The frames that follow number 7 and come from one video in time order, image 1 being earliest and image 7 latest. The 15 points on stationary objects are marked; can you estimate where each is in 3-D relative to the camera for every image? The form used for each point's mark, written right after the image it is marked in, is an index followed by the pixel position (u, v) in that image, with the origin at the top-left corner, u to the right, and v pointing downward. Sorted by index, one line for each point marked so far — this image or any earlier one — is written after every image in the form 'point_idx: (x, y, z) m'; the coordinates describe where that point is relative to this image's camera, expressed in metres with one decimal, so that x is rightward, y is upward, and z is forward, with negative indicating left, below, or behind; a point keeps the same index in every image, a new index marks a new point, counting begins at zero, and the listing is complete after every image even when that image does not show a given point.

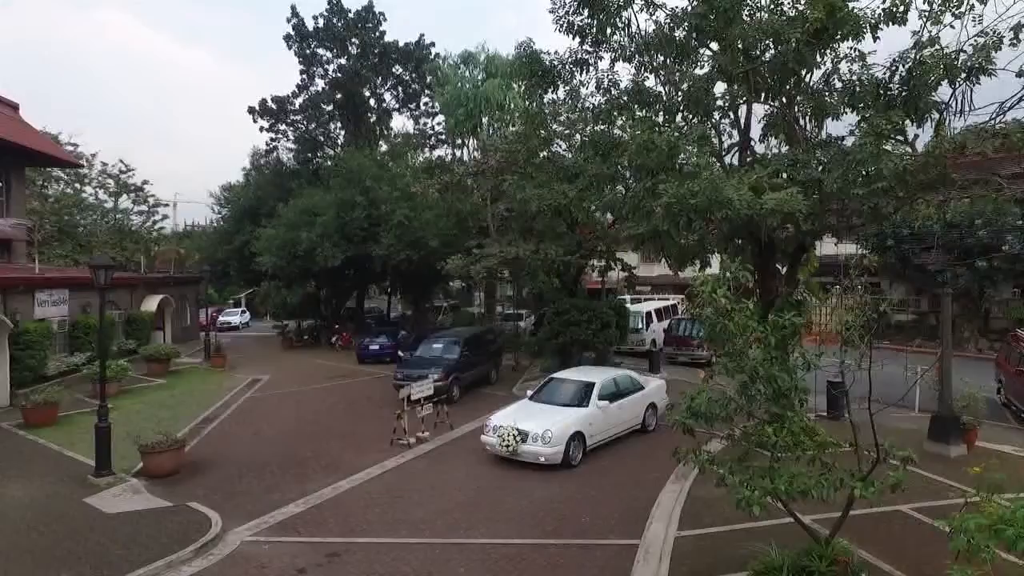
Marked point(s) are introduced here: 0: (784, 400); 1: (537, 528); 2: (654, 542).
0: (+2.3, -1.0, +5.3) m
1: (+0.3, -2.9, +7.5) m
2: (+1.5, -2.8, +6.8) m
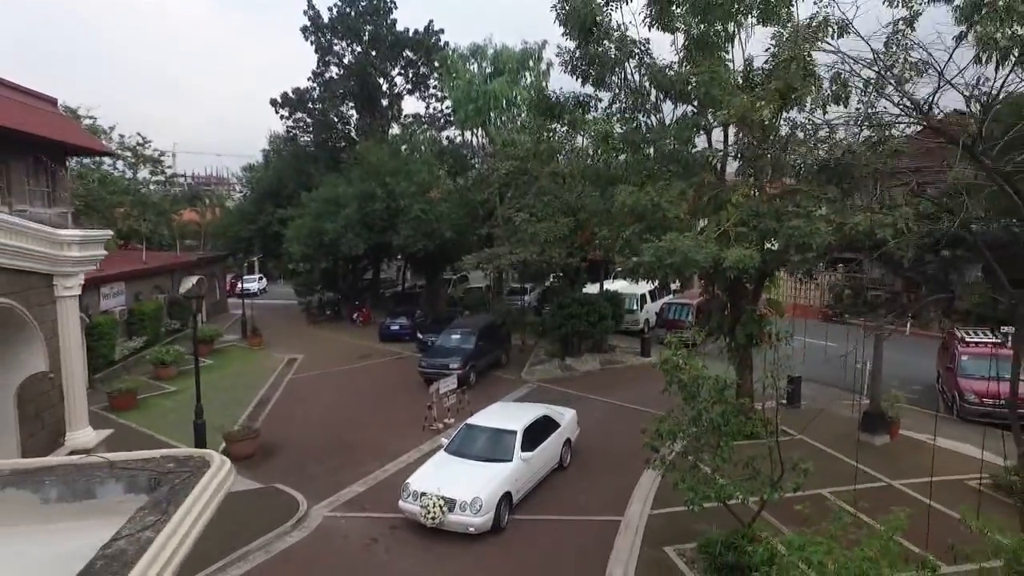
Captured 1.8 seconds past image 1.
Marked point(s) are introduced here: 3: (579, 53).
0: (+2.5, -1.7, +7.5) m
1: (+0.5, -3.4, +9.8) m
2: (+1.7, -3.4, +9.1) m
3: (+1.4, +4.8, +12.6) m
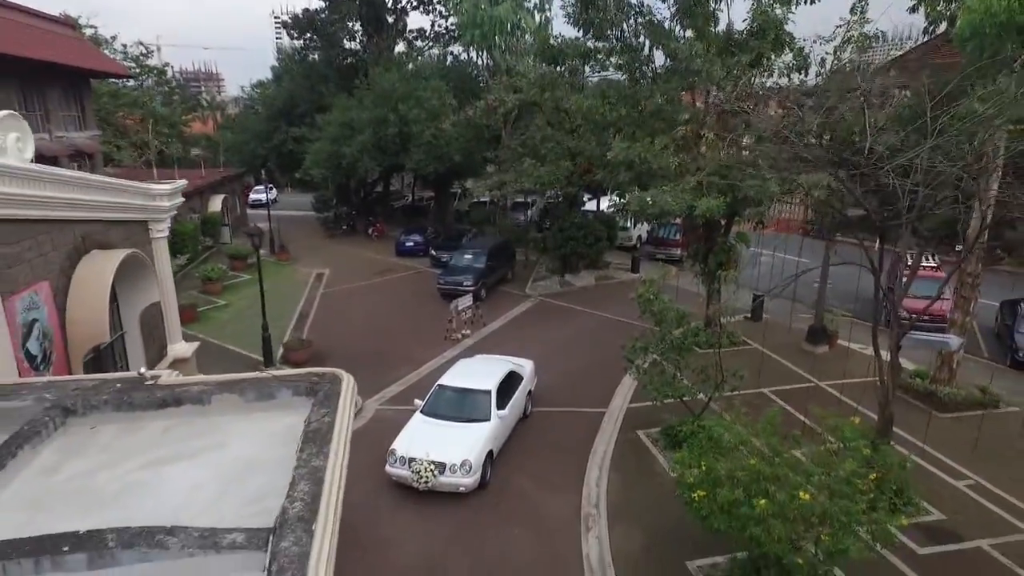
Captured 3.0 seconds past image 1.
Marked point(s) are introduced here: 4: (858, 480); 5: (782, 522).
0: (+2.7, -1.0, +10.0) m
1: (+0.7, -2.3, +12.6) m
2: (+1.9, -2.4, +11.8) m
3: (+1.5, +6.3, +14.0) m
4: (+3.5, -2.1, +6.3) m
5: (+2.6, -2.3, +6.2) m
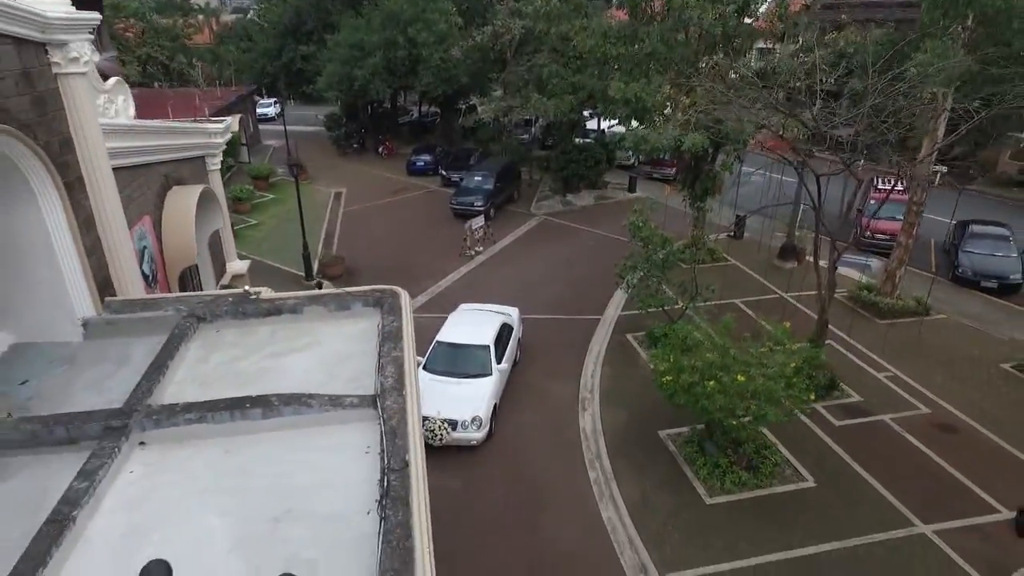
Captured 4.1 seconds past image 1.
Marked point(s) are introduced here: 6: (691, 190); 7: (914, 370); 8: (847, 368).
0: (+2.9, +0.4, +12.0) m
1: (+0.9, -0.5, +14.8) m
2: (+2.1, -0.7, +14.0) m
3: (+1.7, +8.1, +14.9) m
4: (+3.7, -1.2, +8.5) m
5: (+2.8, -1.4, +8.4) m
6: (+4.6, +2.5, +15.8) m
7: (+7.4, -1.5, +11.4) m
8: (+6.2, -1.5, +11.4) m
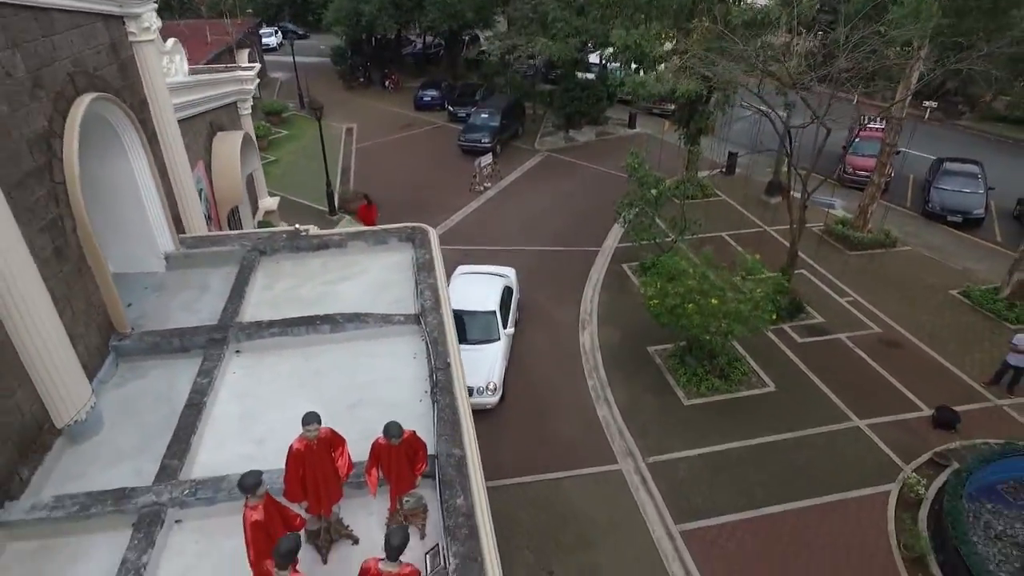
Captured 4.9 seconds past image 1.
0: (+3.1, +1.8, +13.4) m
1: (+1.1, +1.2, +16.3) m
2: (+2.3, +0.9, +15.6) m
3: (+1.9, +9.8, +15.4) m
4: (+3.9, -0.2, +10.1) m
5: (+3.0, -0.4, +10.1) m
6: (+4.7, +4.3, +17.0) m
7: (+7.6, -0.2, +13.0) m
8: (+6.4, -0.1, +13.1) m
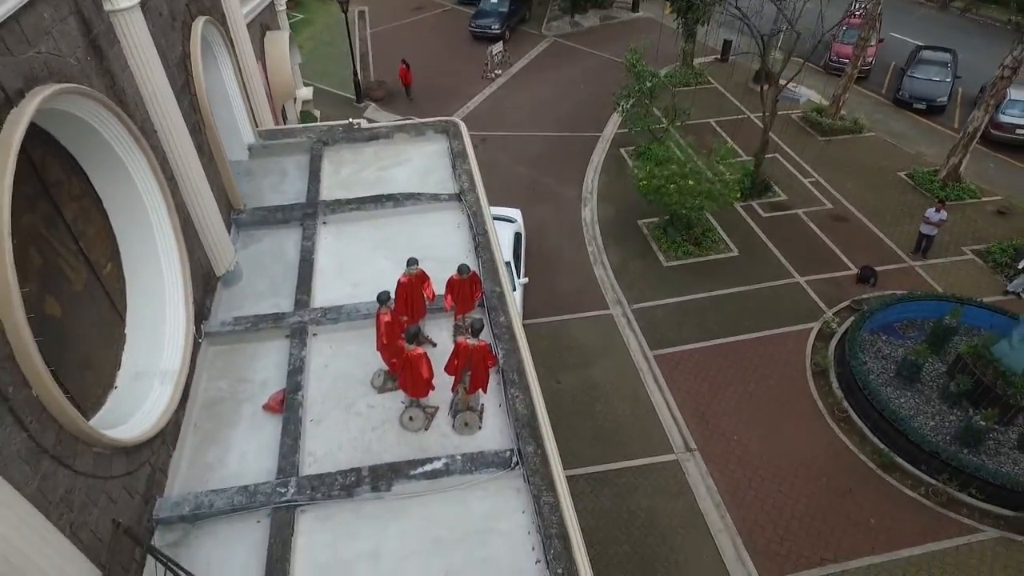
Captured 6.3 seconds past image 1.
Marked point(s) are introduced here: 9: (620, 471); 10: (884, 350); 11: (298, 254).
0: (+3.4, +4.7, +15.3) m
1: (+1.4, +4.7, +18.2) m
2: (+2.6, +4.3, +17.6) m
3: (+2.2, +13.0, +15.7) m
4: (+4.2, +2.1, +12.5) m
5: (+3.3, +1.9, +12.5) m
6: (+5.0, +7.8, +18.3) m
7: (+7.9, +2.7, +15.3) m
8: (+6.7, +2.8, +15.3) m
9: (+1.7, -2.8, +9.7) m
10: (+6.5, -1.1, +11.0) m
11: (-3.3, +0.5, +9.5) m
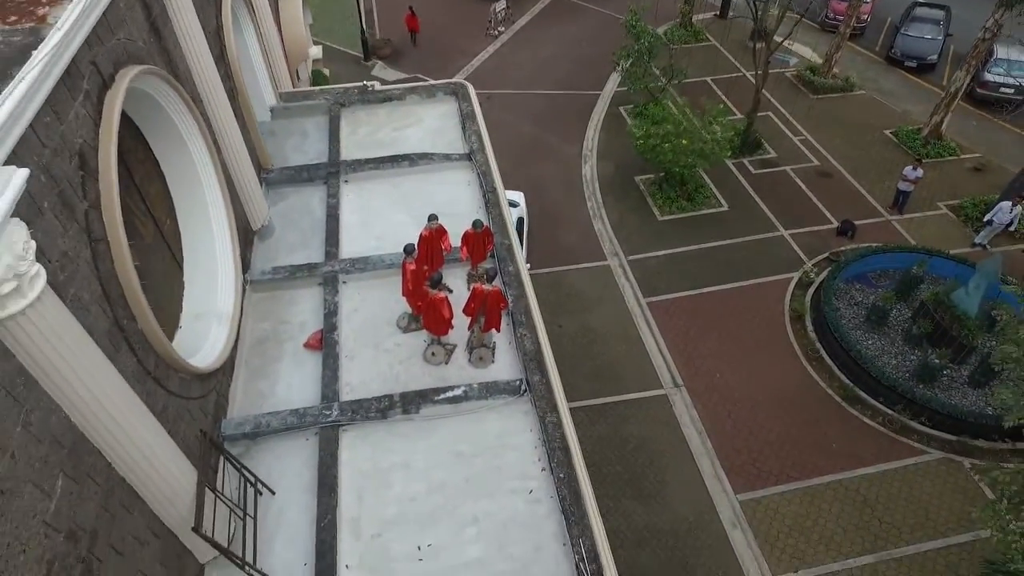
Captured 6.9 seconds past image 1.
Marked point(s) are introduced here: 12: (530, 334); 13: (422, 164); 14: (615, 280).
0: (+3.5, +6.0, +15.9) m
1: (+1.5, +6.1, +18.8) m
2: (+2.7, +5.6, +18.2) m
3: (+2.3, +14.2, +15.7) m
4: (+4.3, +3.1, +13.3) m
5: (+3.4, +2.9, +13.3) m
6: (+5.1, +9.3, +18.7) m
7: (+8.0, +4.0, +16.1) m
8: (+6.8, +4.0, +16.1) m
9: (+1.8, -2.0, +10.9) m
10: (+6.7, -0.2, +12.0) m
11: (-3.2, +1.3, +10.5) m
12: (+0.2, -0.6, +8.2) m
13: (-1.6, +2.2, +11.1) m
14: (+2.1, +0.2, +12.9) m
